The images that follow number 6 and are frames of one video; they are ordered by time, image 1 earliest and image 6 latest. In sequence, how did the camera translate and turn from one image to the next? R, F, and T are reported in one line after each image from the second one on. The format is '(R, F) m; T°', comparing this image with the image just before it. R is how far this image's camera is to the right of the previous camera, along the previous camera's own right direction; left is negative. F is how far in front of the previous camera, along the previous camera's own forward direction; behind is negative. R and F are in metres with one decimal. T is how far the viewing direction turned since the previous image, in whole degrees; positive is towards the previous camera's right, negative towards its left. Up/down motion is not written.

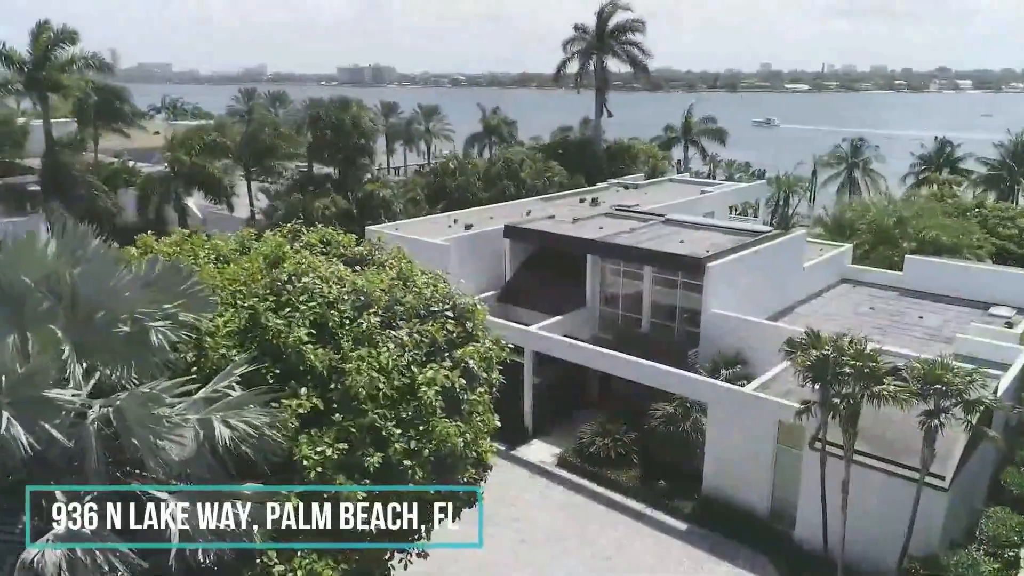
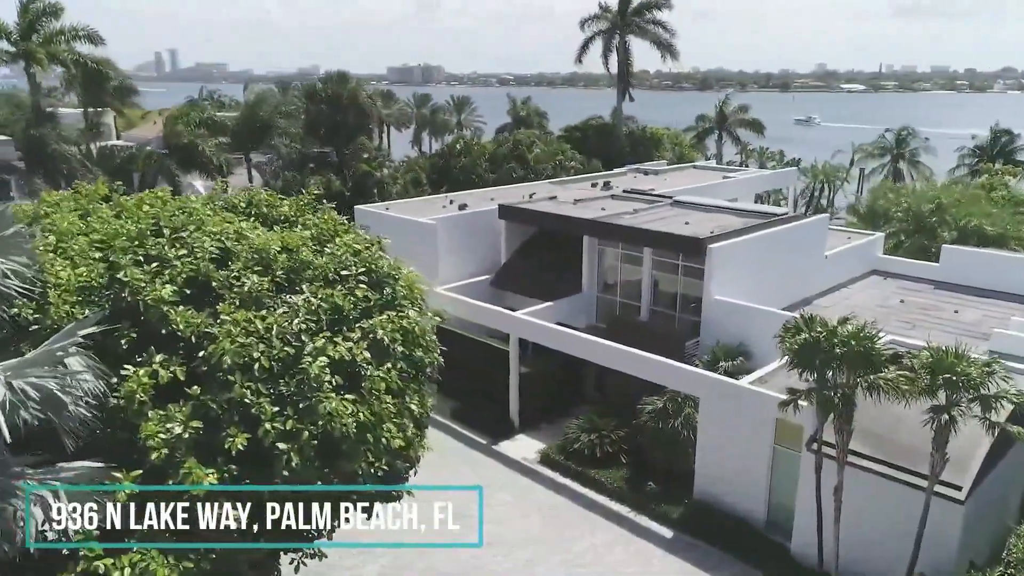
(+1.7, +1.8) m; -3°
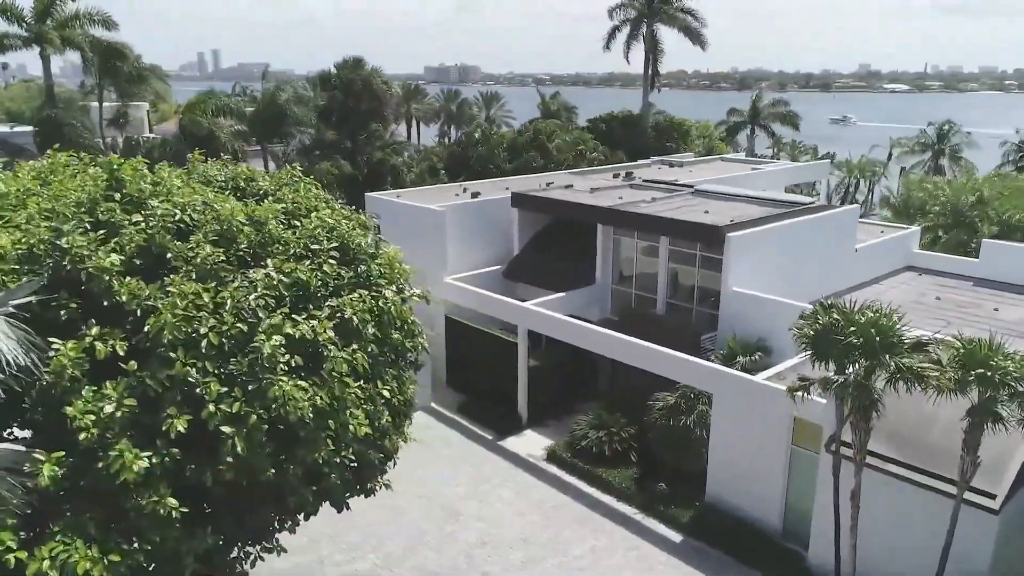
(+0.7, +0.9) m; -2°
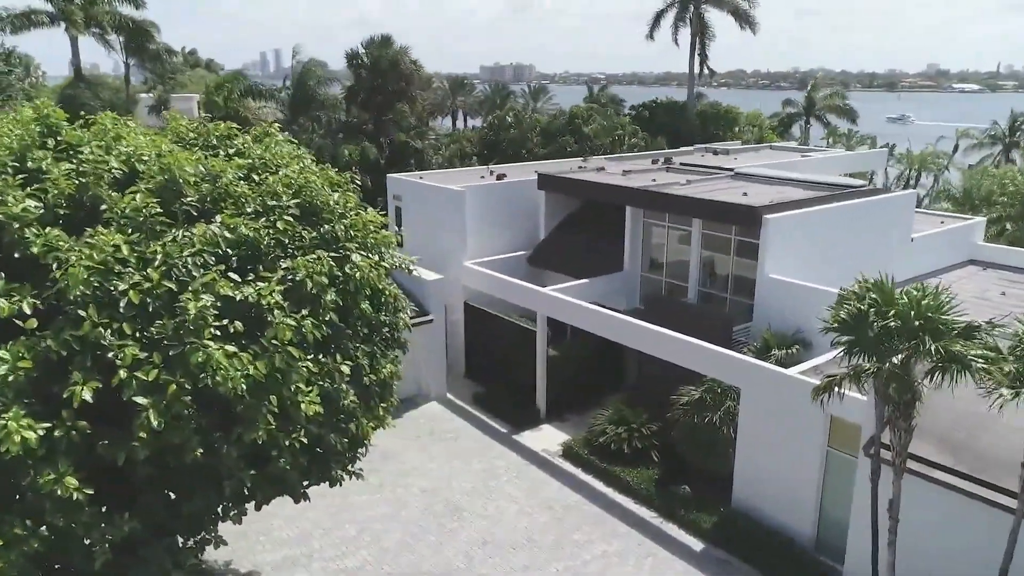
(+0.8, +1.3) m; -4°
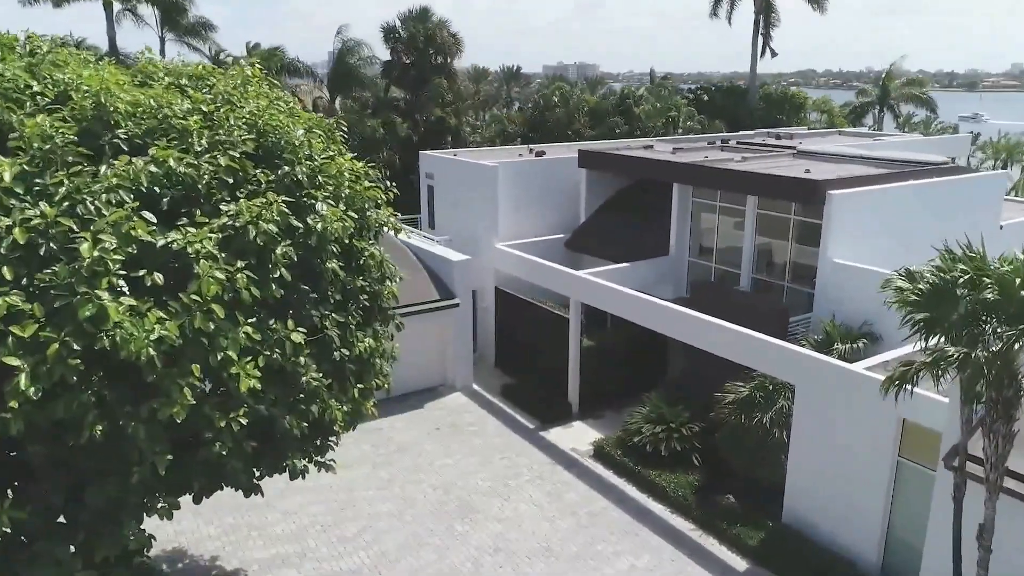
(+0.6, +1.7) m; -4°
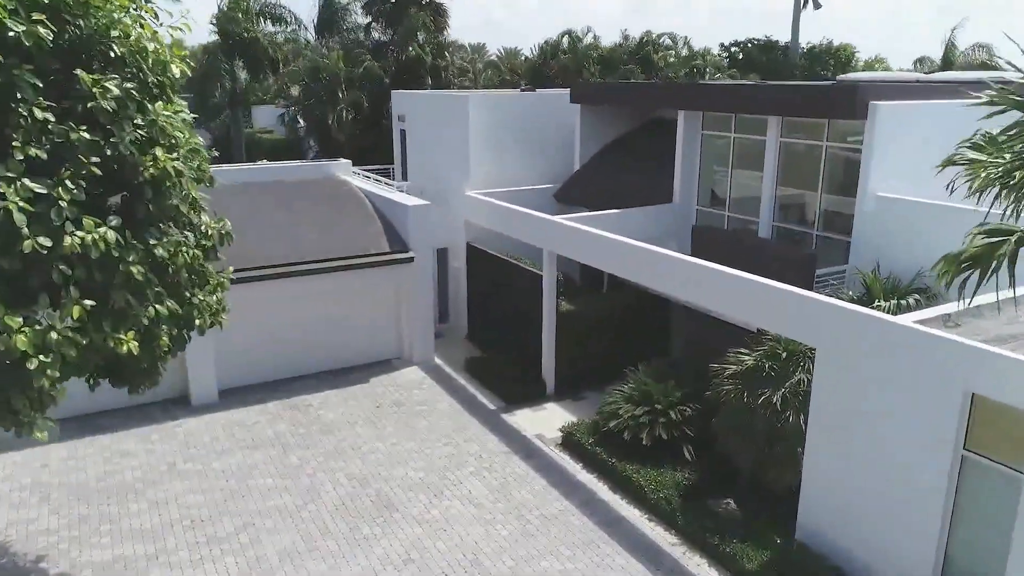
(+1.6, +3.4) m; -3°
